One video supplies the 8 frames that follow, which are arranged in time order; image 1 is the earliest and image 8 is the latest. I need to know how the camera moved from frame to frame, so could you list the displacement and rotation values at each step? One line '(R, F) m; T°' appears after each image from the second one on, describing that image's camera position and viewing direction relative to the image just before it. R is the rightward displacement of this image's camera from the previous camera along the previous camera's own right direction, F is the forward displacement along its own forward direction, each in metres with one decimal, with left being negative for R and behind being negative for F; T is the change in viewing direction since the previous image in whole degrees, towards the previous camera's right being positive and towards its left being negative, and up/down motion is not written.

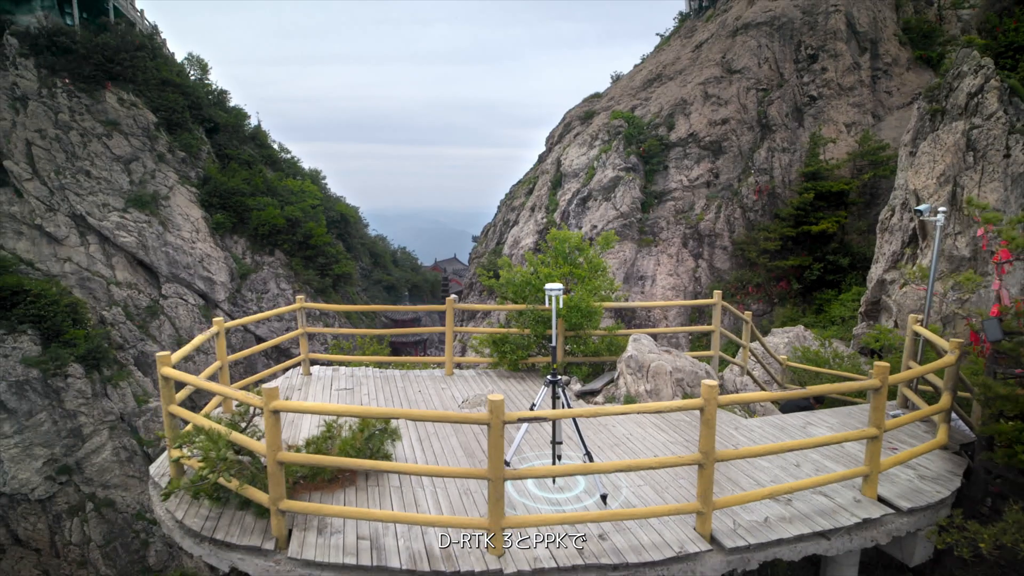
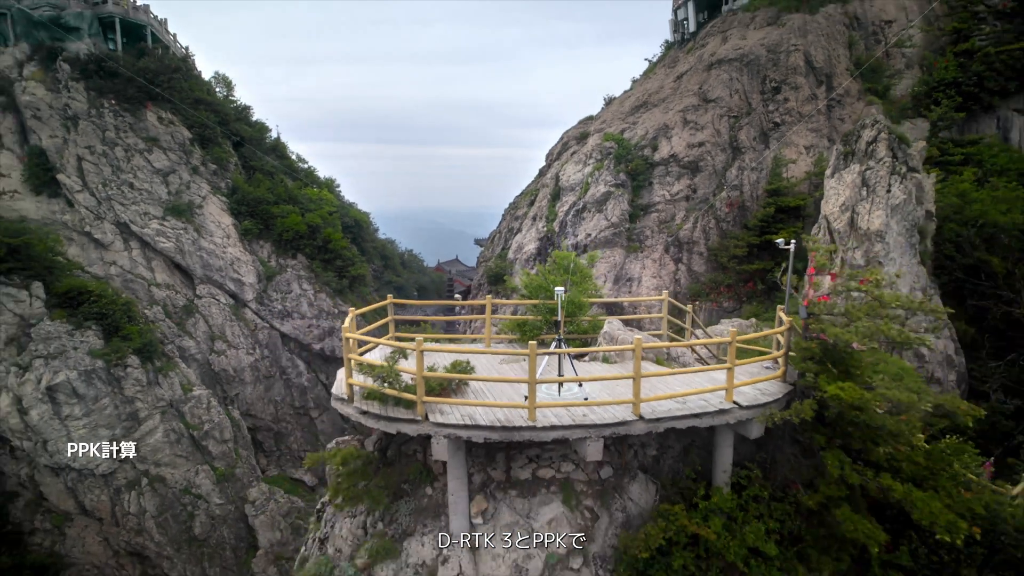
(-0.1, -1.0) m; 0°
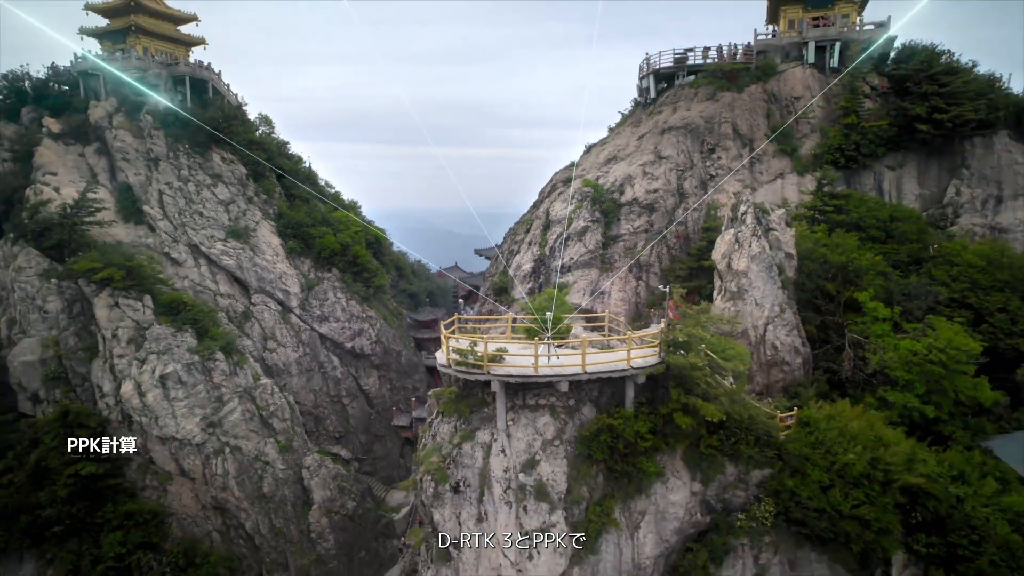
(-0.2, -2.4) m; +1°
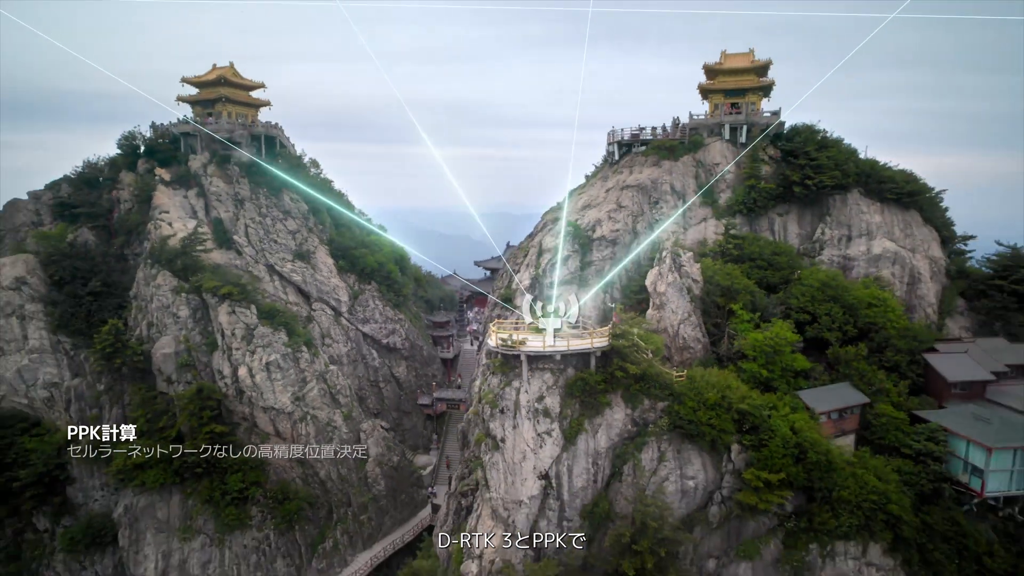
(-0.5, -4.0) m; +2°
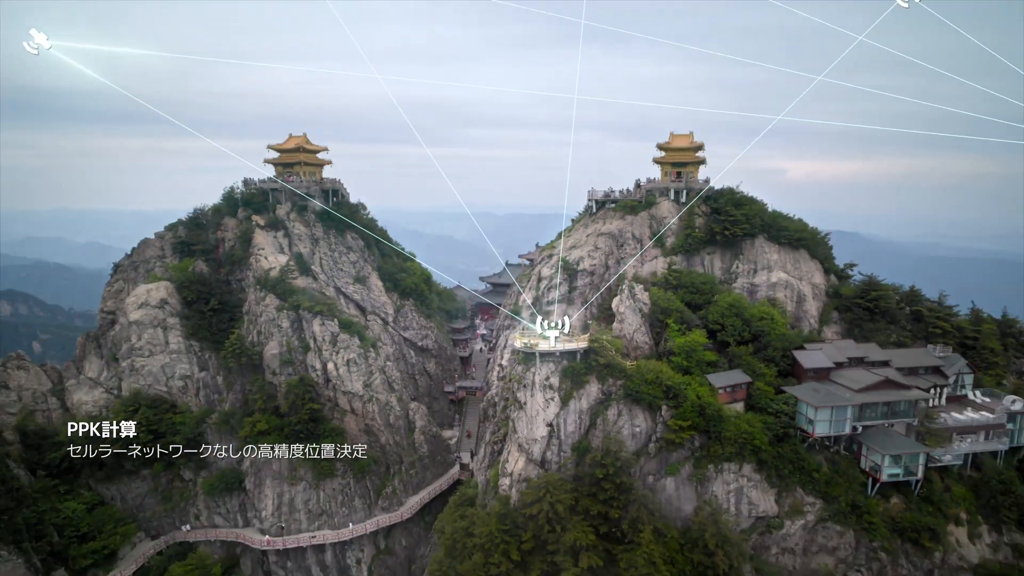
(-0.9, -5.6) m; +2°
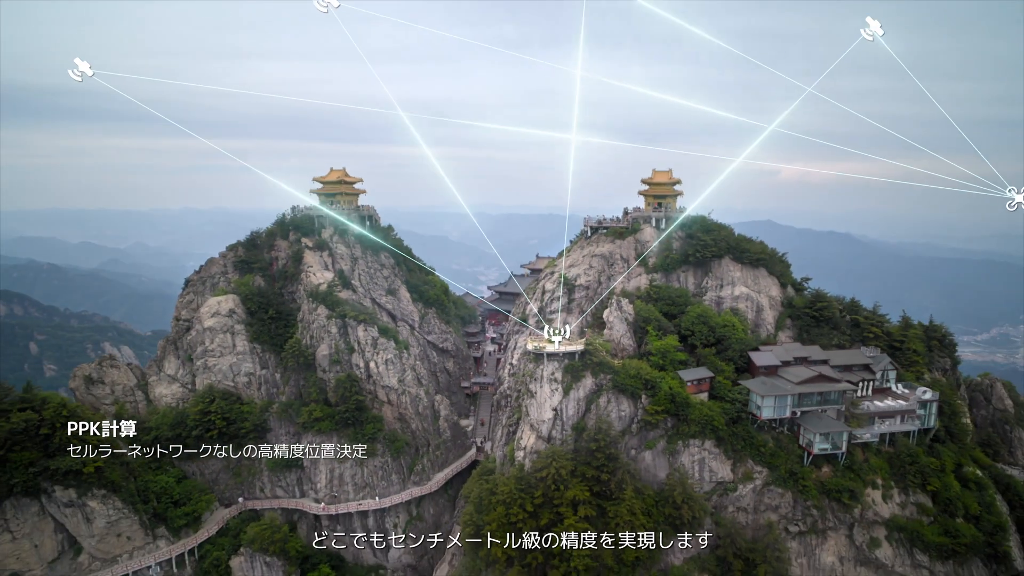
(-0.6, -4.0) m; 0°
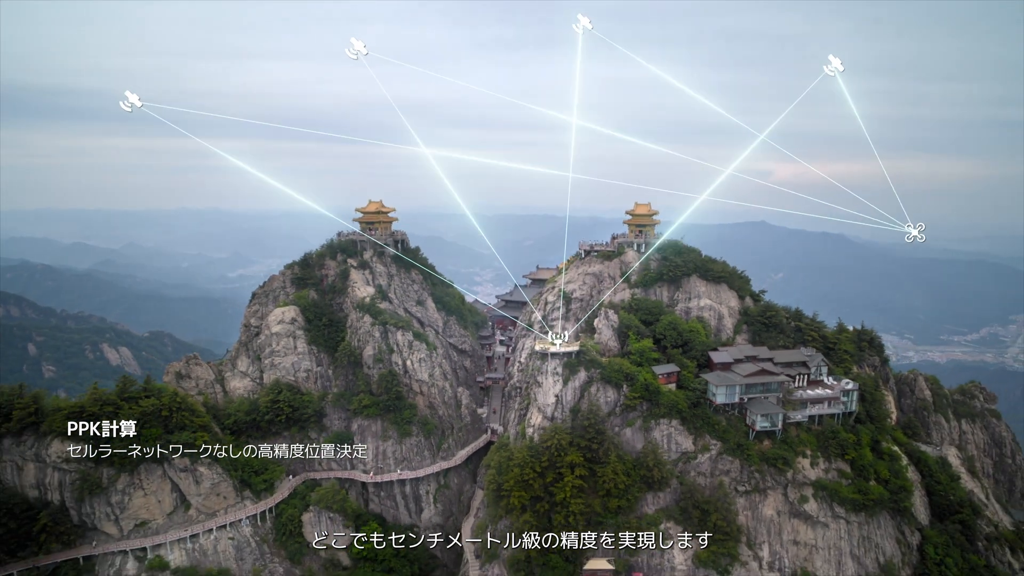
(-0.6, -5.5) m; 0°
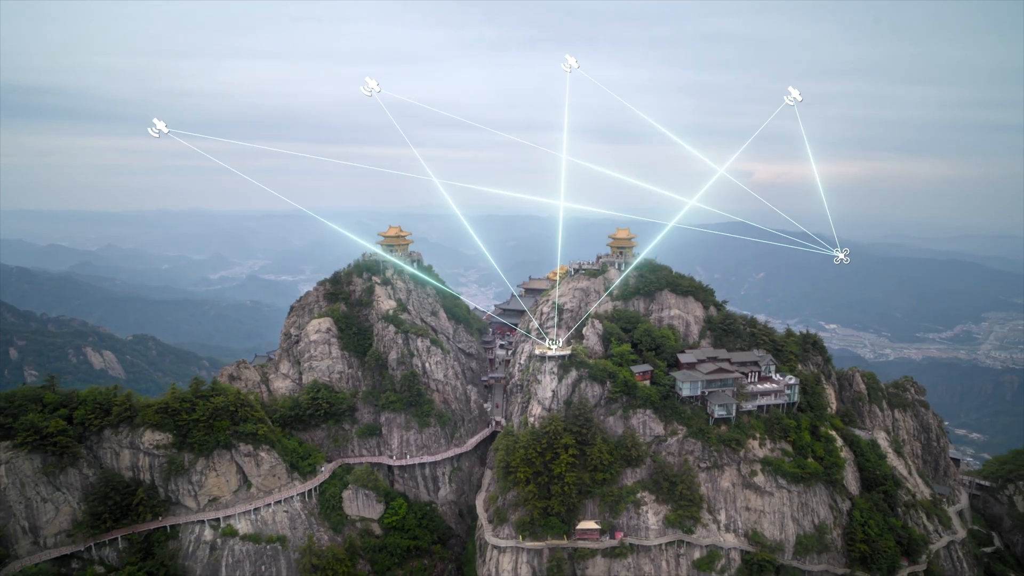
(-0.9, -5.4) m; +1°
